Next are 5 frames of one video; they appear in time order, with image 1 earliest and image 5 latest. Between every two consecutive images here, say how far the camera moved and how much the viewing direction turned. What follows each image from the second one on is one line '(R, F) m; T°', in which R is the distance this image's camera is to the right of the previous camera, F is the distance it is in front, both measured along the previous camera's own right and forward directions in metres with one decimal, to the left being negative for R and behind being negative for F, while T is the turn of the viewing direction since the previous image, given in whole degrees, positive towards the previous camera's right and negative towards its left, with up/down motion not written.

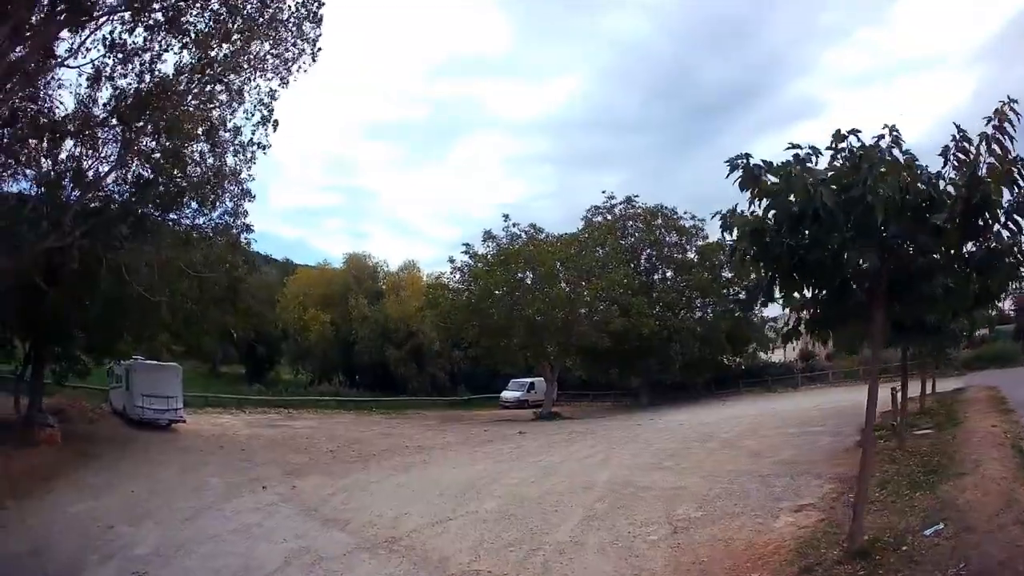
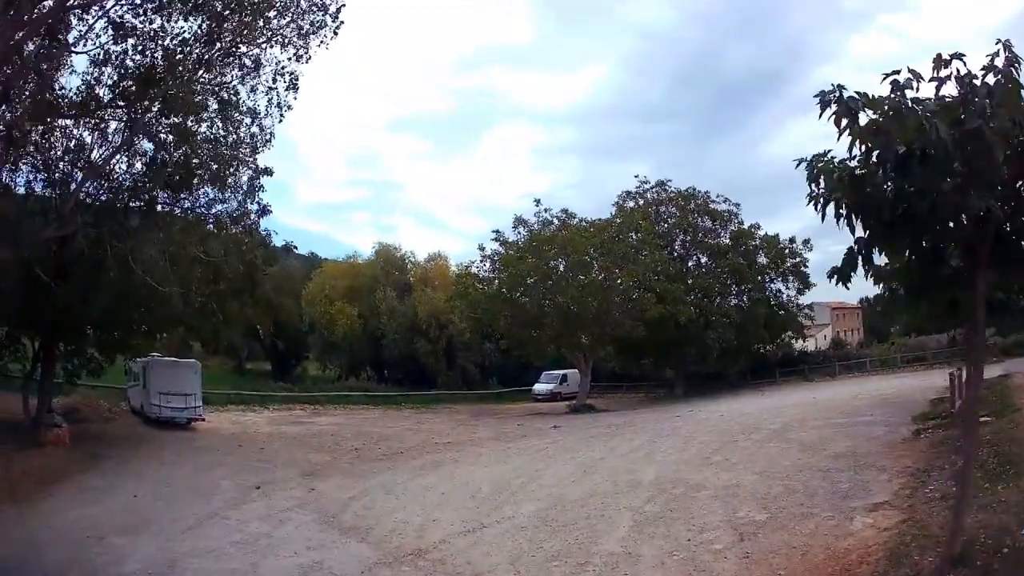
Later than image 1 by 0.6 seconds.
(-0.1, +1.4) m; -2°
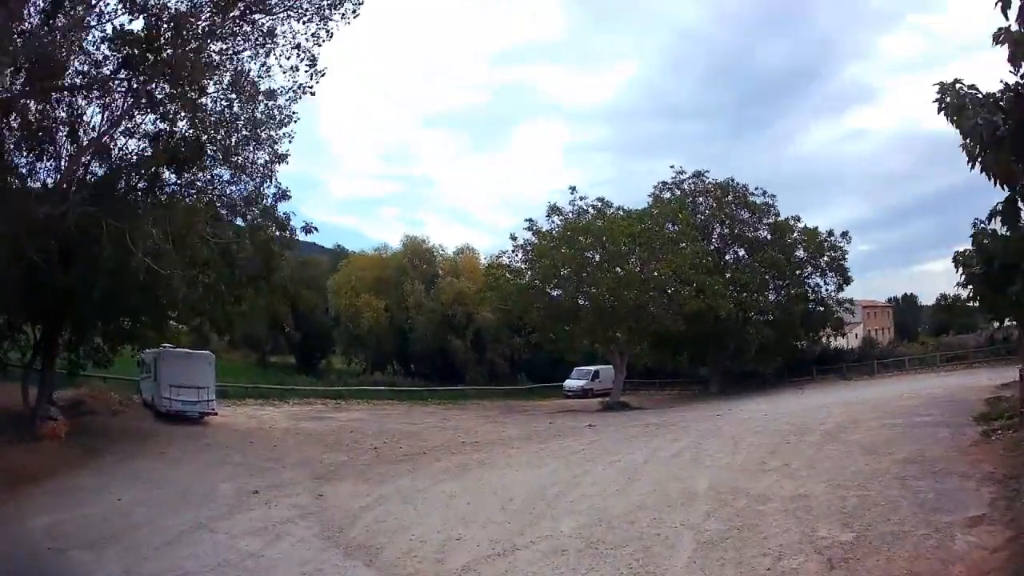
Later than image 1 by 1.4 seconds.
(-0.1, +1.7) m; -2°
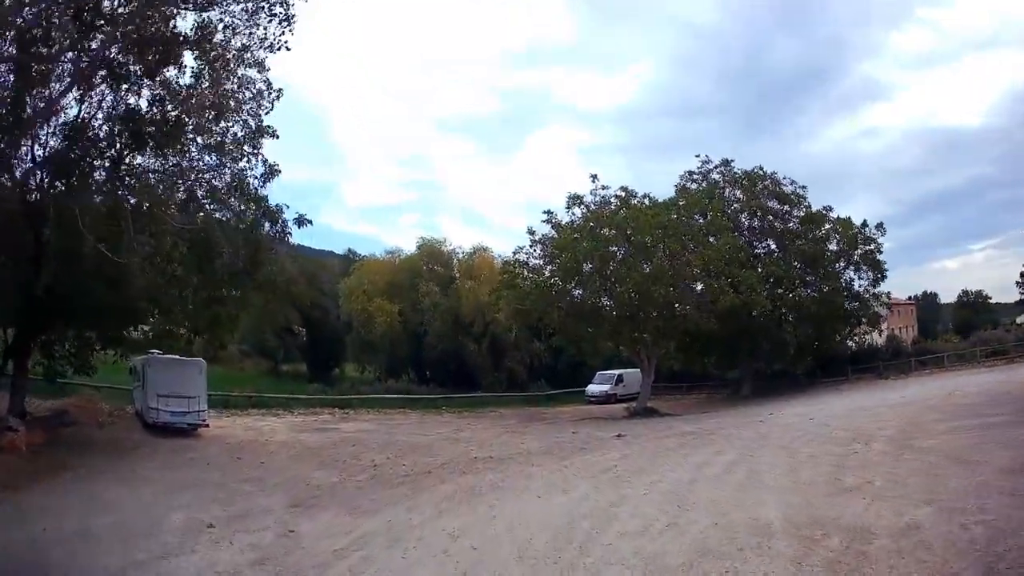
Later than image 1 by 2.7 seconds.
(0.0, +2.6) m; -1°
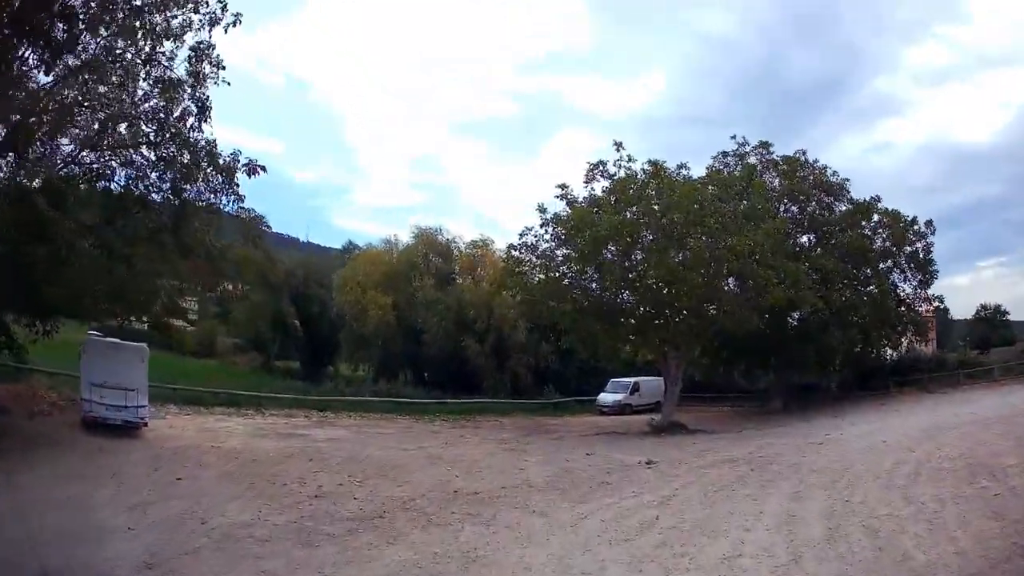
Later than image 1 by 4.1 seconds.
(+0.1, +4.8) m; -1°
